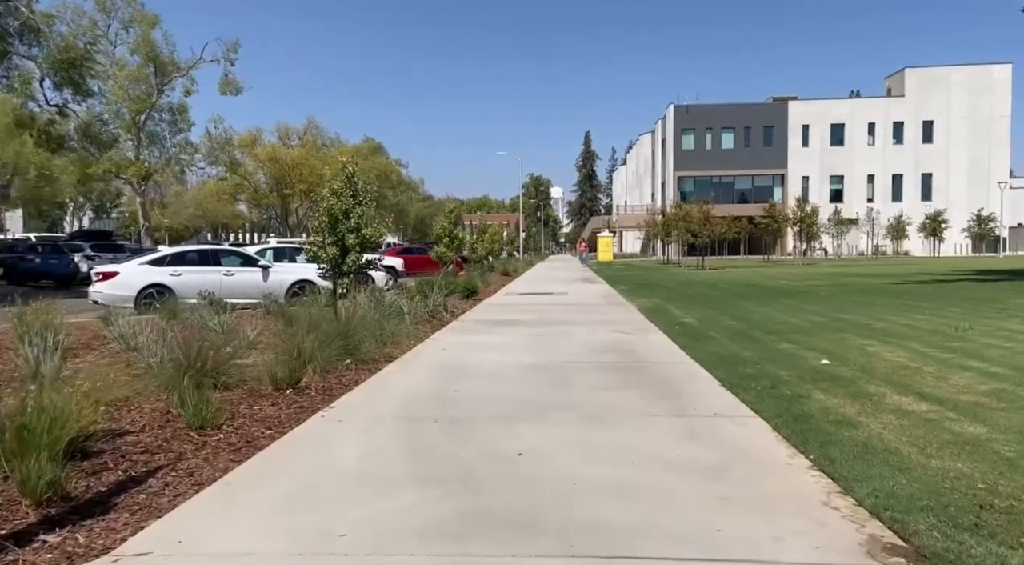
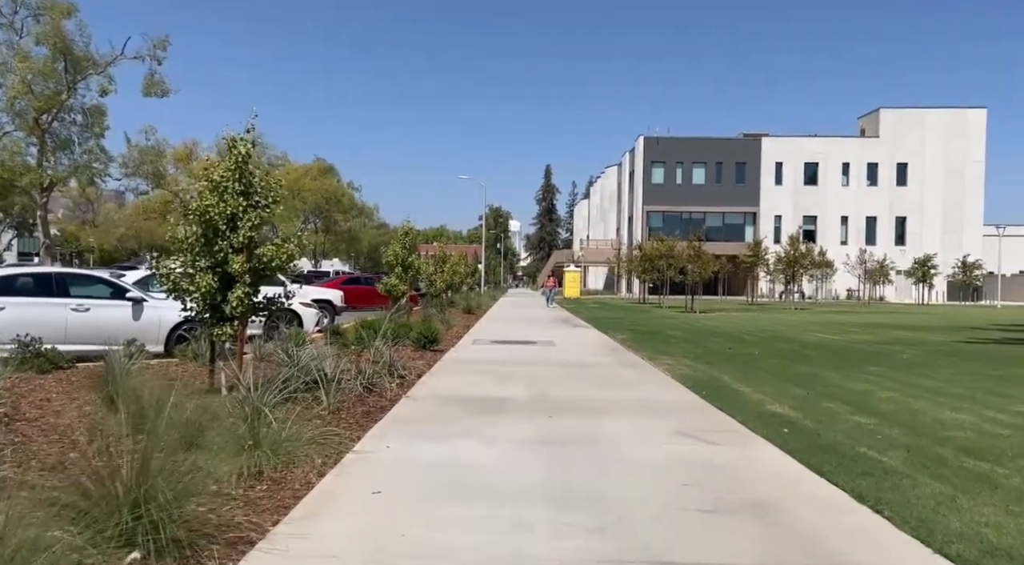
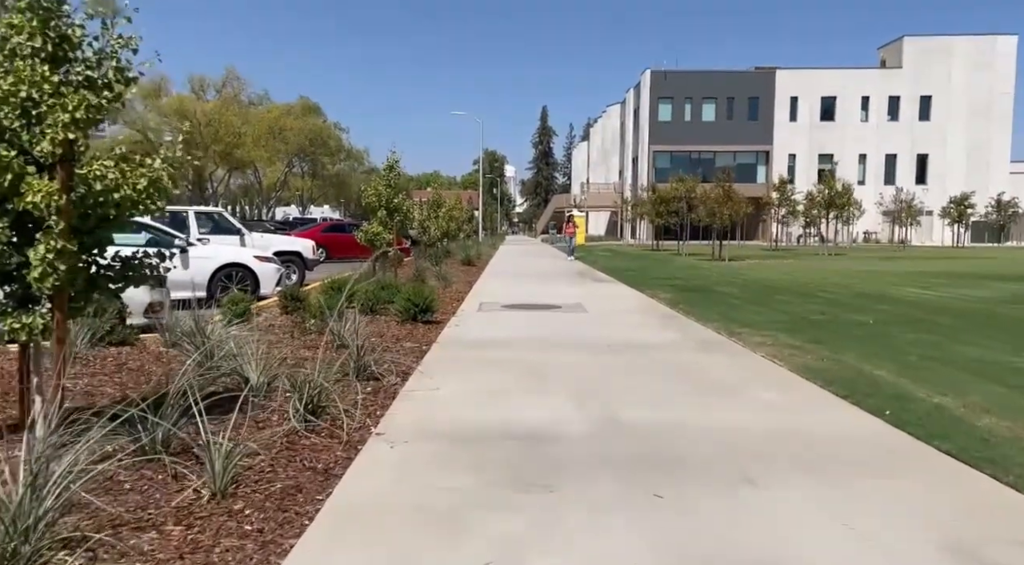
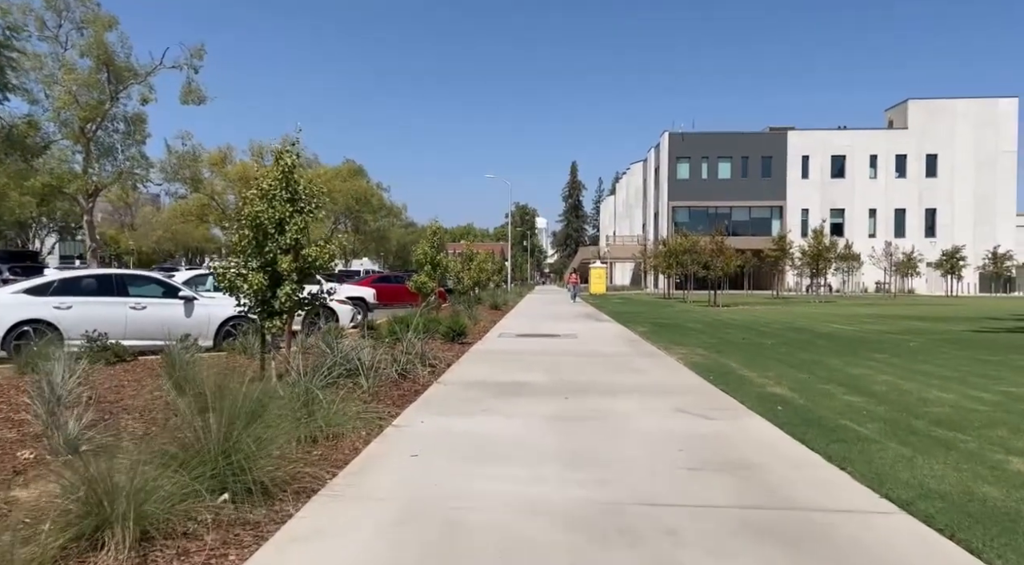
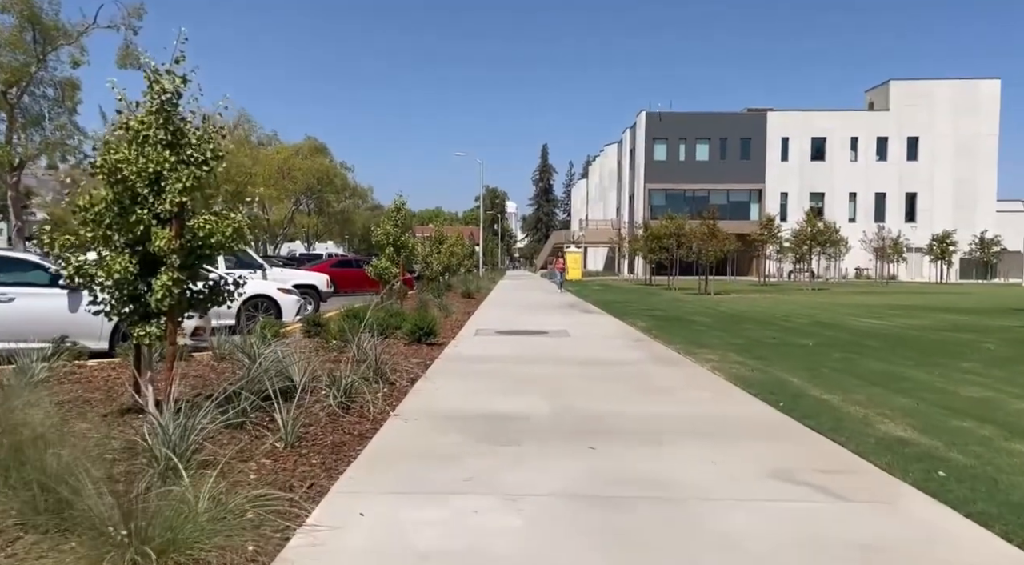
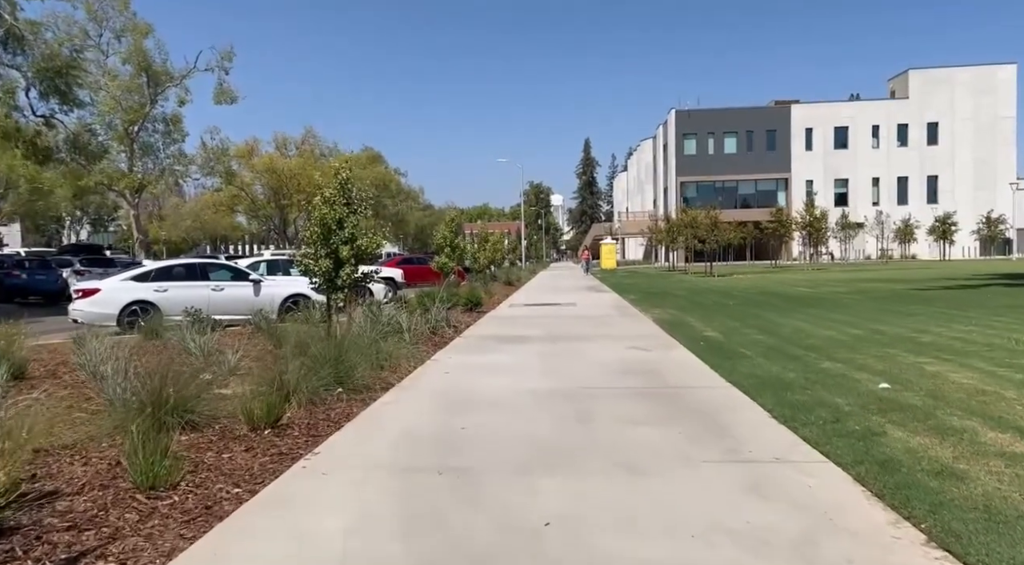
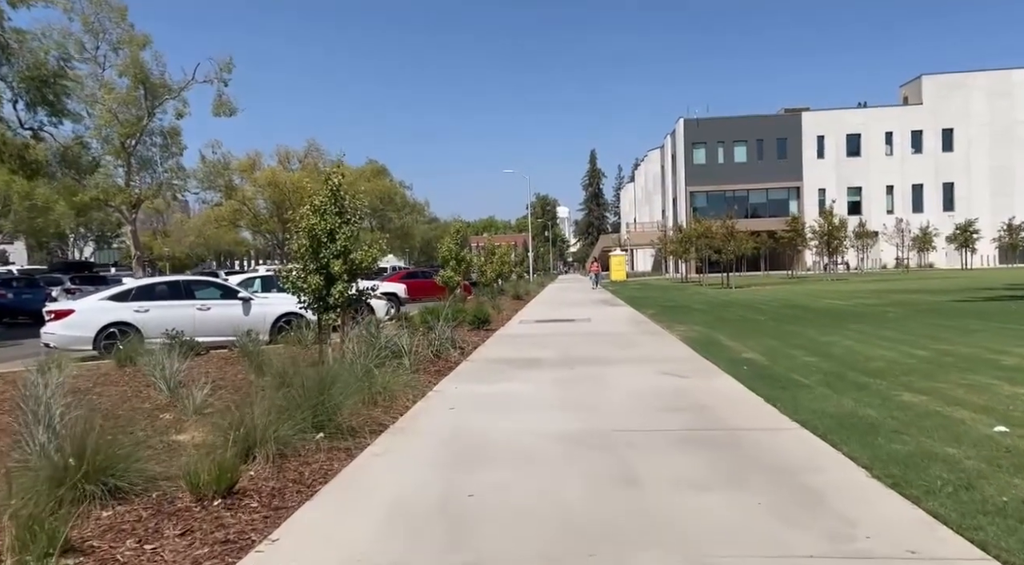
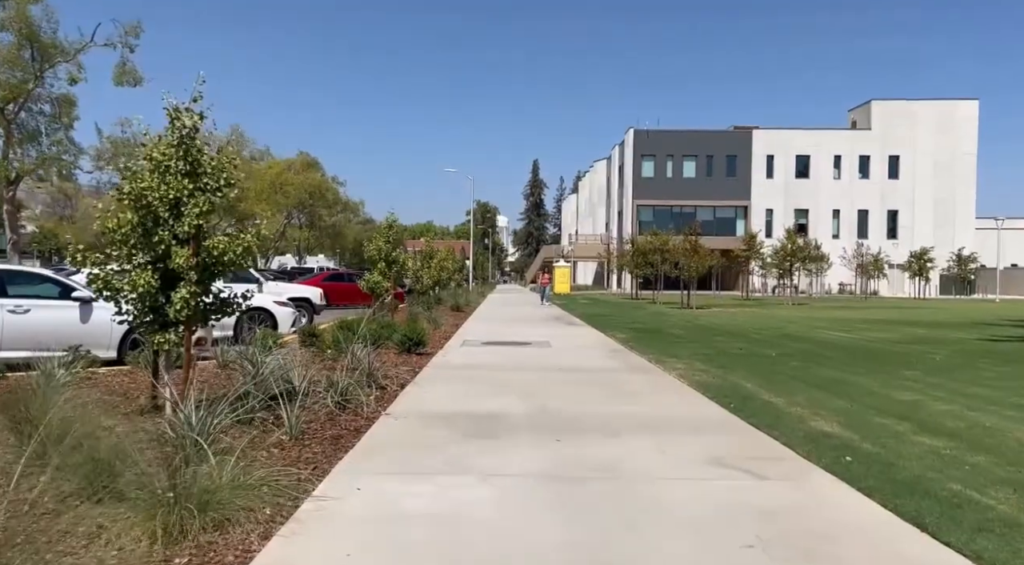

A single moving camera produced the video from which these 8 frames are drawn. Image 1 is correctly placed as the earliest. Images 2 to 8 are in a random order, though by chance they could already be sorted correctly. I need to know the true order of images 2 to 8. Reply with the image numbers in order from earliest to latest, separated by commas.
6, 7, 4, 2, 8, 5, 3
